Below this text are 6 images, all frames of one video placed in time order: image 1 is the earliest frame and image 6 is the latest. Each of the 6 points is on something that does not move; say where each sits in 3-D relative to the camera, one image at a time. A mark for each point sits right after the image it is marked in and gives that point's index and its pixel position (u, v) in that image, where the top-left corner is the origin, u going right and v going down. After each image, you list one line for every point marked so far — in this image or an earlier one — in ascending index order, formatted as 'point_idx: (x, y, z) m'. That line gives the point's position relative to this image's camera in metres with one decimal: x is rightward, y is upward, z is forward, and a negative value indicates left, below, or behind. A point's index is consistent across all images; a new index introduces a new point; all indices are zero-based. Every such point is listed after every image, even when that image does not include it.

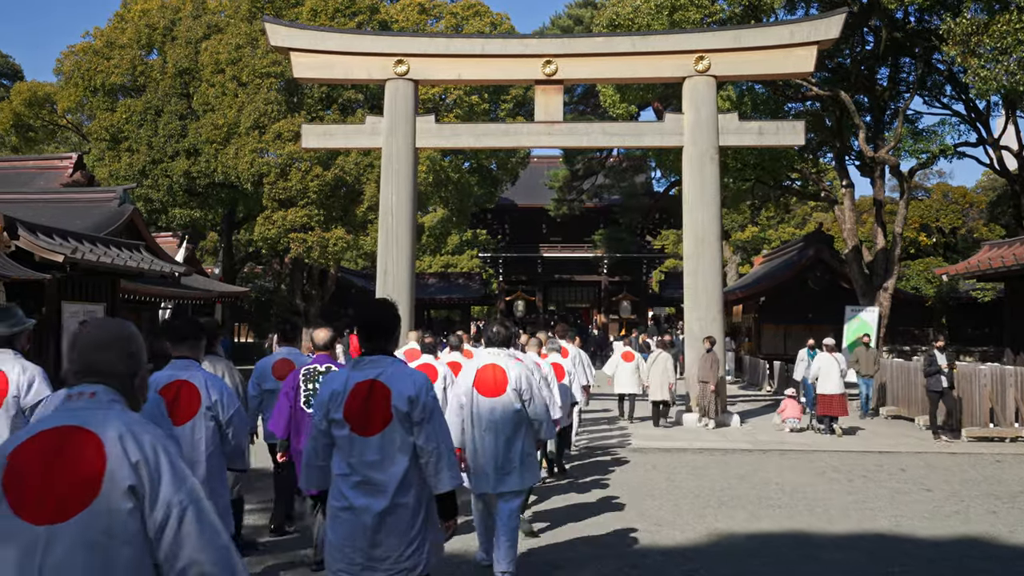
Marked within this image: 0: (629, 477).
0: (+1.2, -1.9, +8.5) m
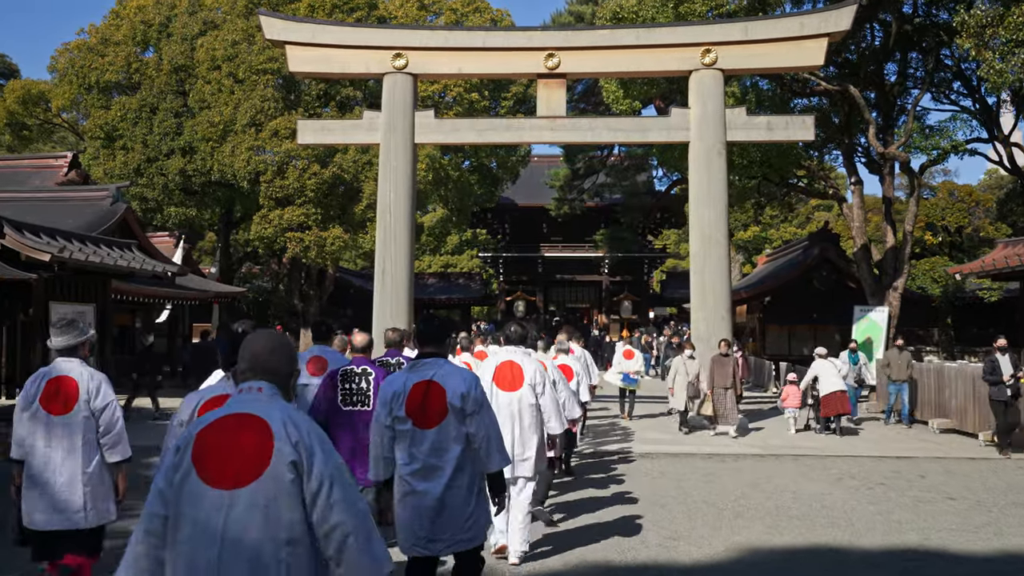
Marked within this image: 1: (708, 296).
0: (+1.2, -1.9, +8.1) m
1: (+3.1, -0.1, +13.1) m
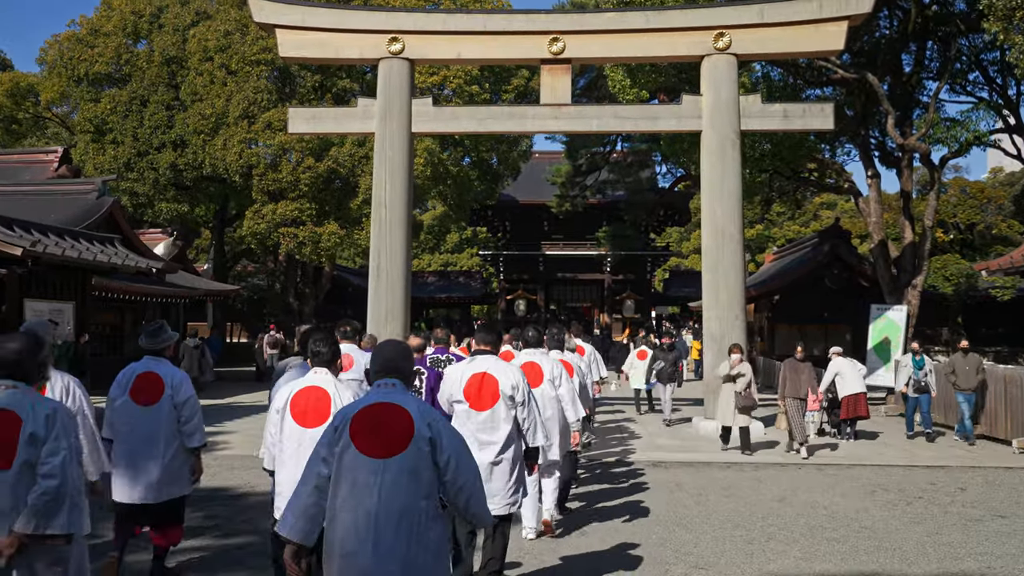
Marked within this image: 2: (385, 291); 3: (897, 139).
0: (+1.3, -1.9, +7.4) m
1: (+3.1, -0.1, +12.4) m
2: (-2.0, -0.1, +12.9) m
3: (+7.4, +2.9, +16.1) m
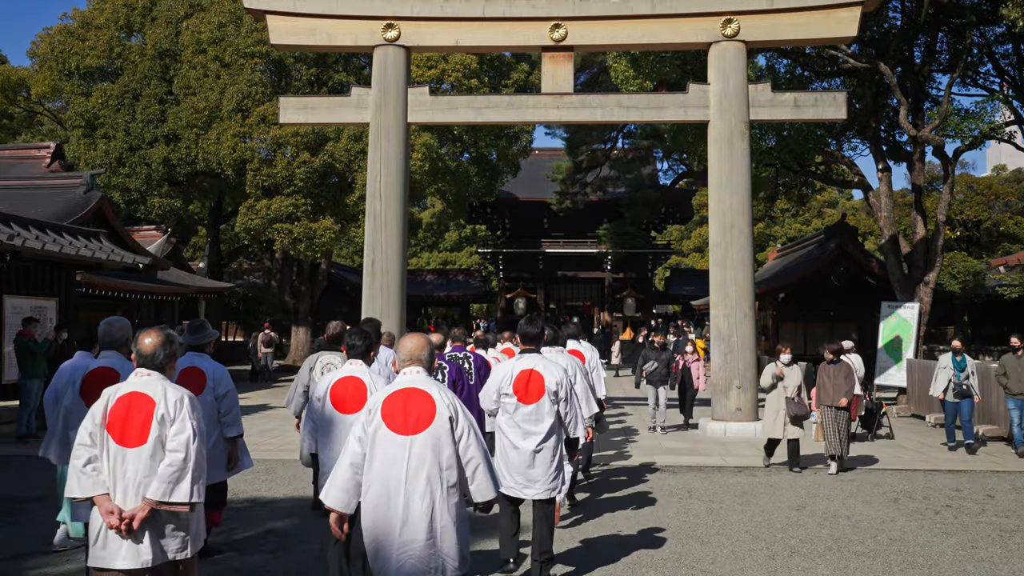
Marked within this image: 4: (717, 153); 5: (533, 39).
0: (+1.3, -1.8, +7.0) m
1: (+3.1, 0.0, +11.9) m
2: (-2.0, 0.0, +12.5) m
3: (+7.4, +2.9, +15.6) m
4: (+3.0, +2.0, +12.2) m
5: (+0.3, +3.7, +12.4) m
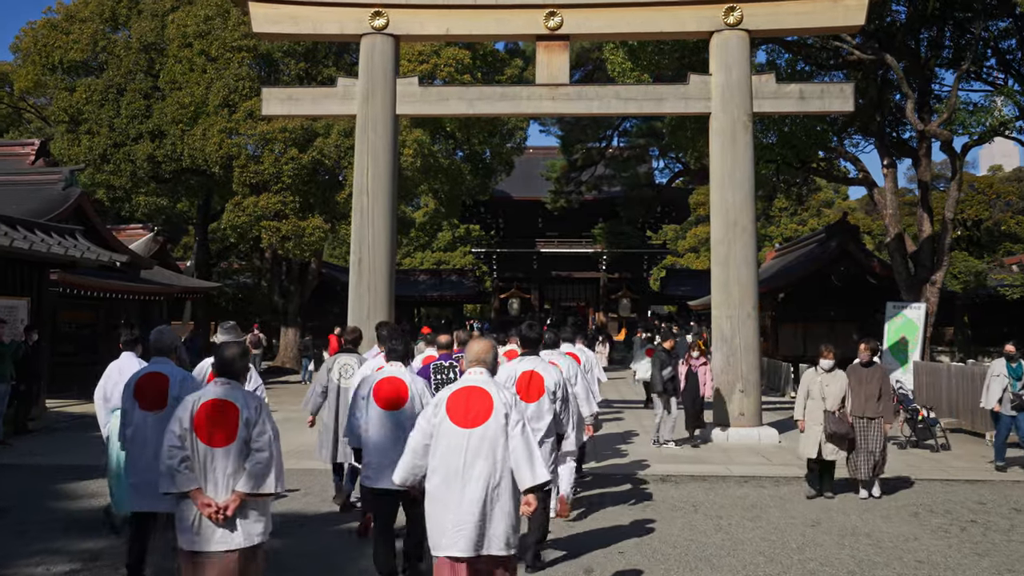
0: (+1.2, -1.8, +6.5) m
1: (+3.0, 0.0, +11.4) m
2: (-2.1, 0.0, +11.9) m
3: (+7.3, +2.9, +15.2) m
4: (+2.9, +2.0, +11.7) m
5: (+0.2, +3.7, +11.9) m
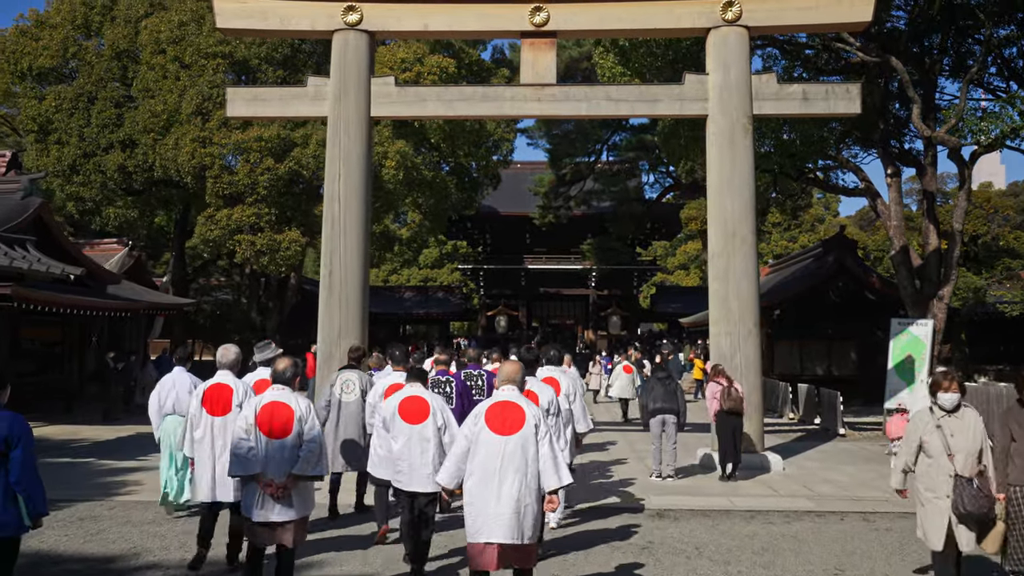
0: (+1.0, -1.9, +5.6) m
1: (+2.8, -0.2, +10.6) m
2: (-2.3, -0.2, +11.1) m
3: (+7.1, +2.7, +14.5) m
4: (+2.7, +1.8, +10.9) m
5: (0.0, +3.5, +11.2) m
